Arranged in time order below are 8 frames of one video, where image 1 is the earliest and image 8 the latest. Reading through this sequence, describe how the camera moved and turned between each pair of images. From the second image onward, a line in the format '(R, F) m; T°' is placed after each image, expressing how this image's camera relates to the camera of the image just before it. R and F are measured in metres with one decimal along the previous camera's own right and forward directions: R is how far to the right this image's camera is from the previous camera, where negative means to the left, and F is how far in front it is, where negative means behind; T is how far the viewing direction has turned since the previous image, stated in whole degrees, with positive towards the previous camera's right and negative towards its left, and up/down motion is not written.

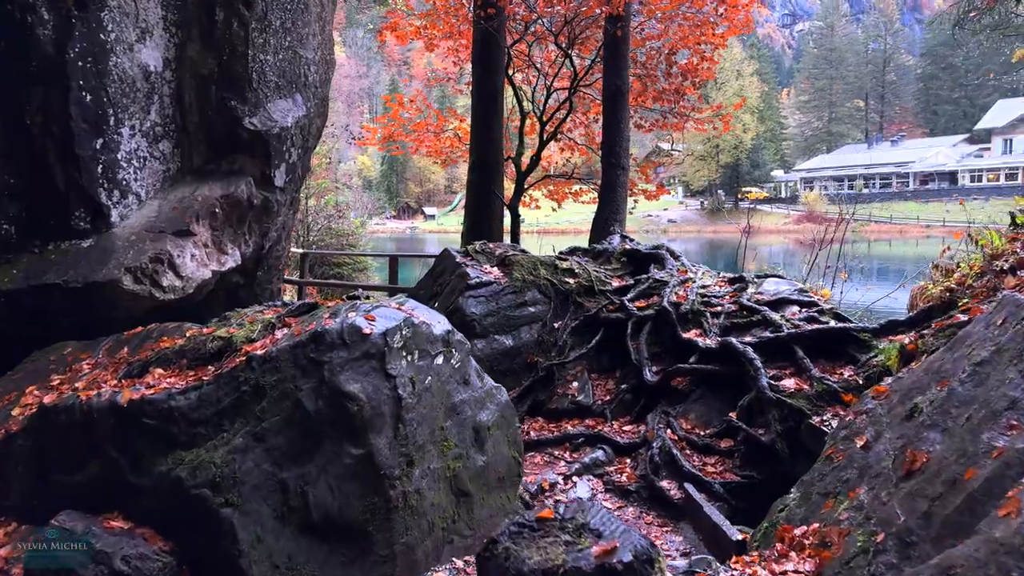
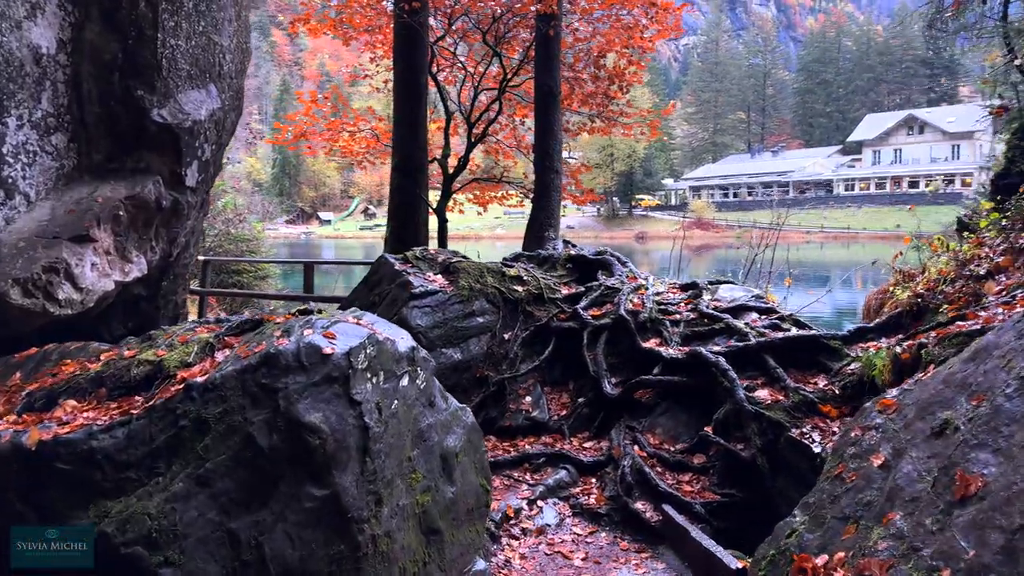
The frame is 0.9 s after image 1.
(-0.4, +0.4) m; +7°
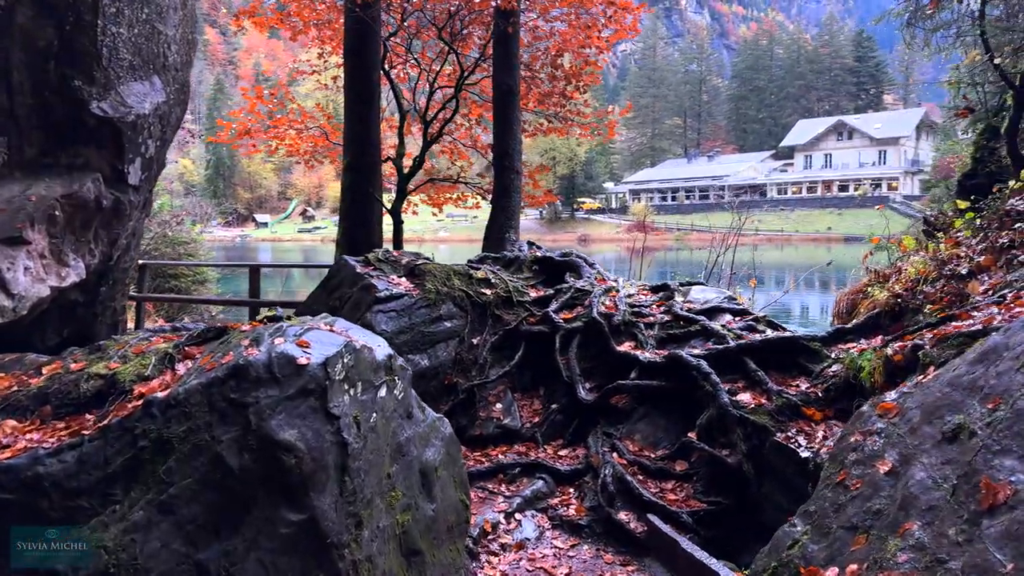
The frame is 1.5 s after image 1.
(-0.2, +0.2) m; +4°
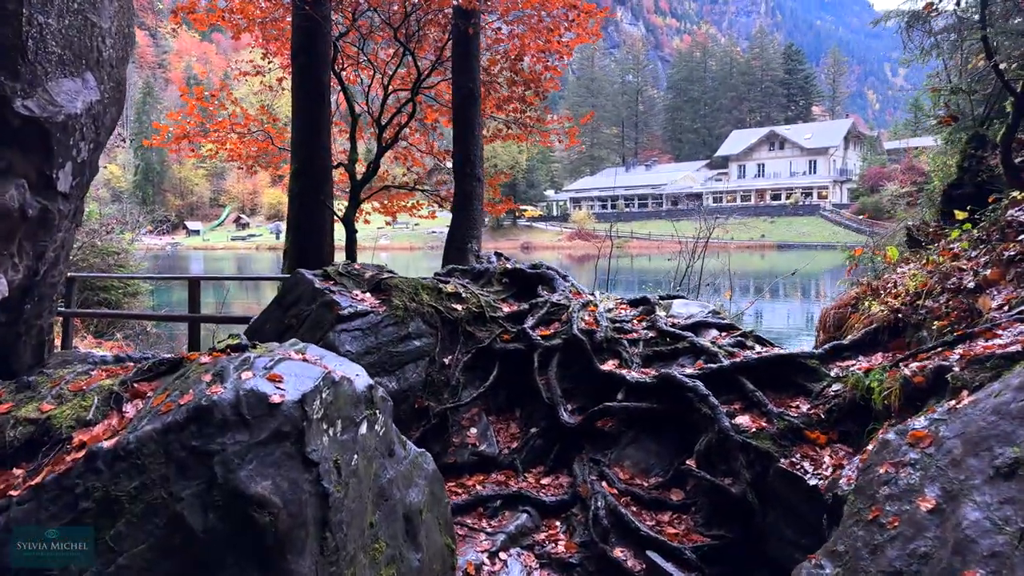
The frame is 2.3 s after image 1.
(-0.2, +0.4) m; +4°
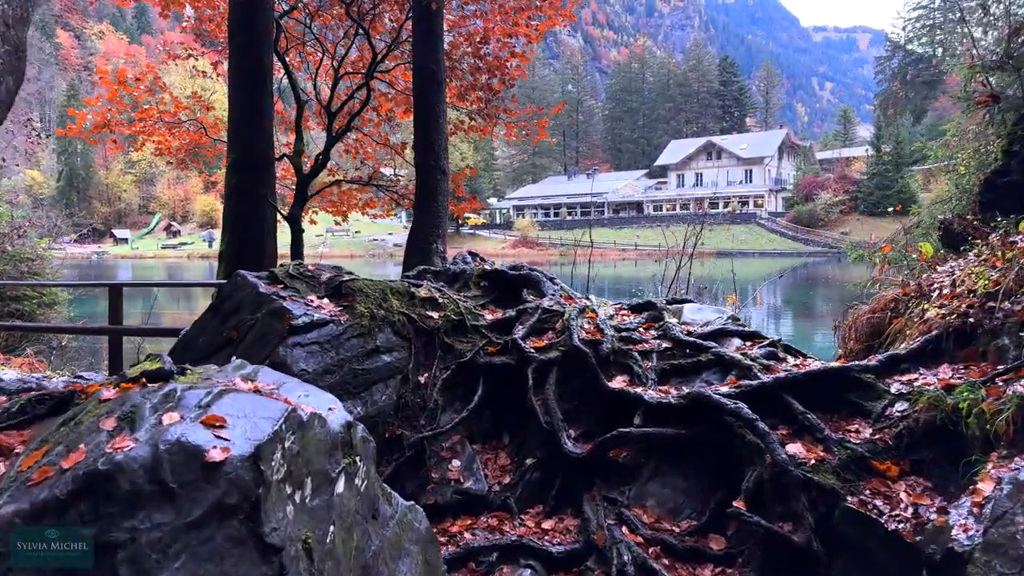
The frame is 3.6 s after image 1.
(-0.3, +0.9) m; +4°
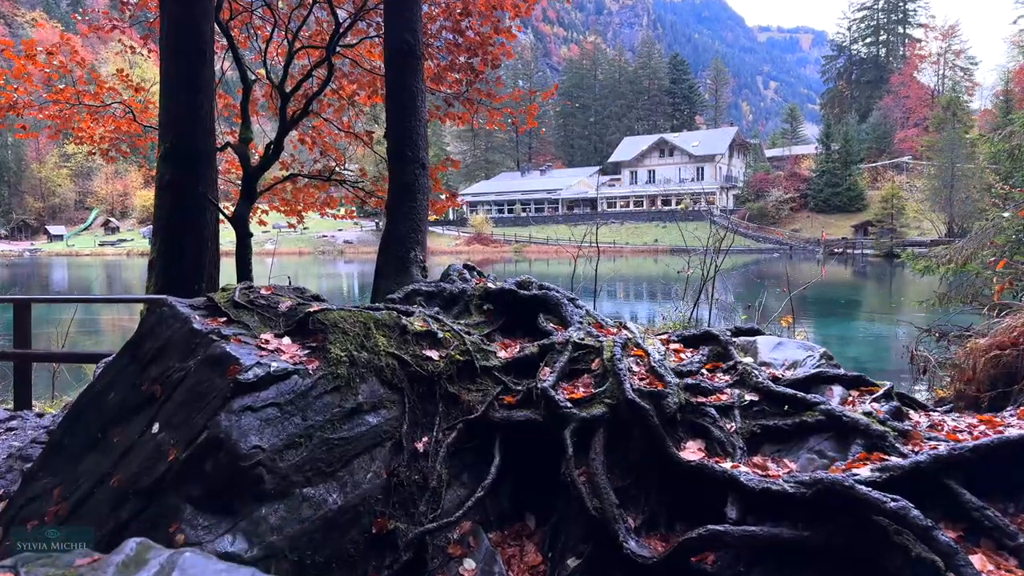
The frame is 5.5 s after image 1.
(-0.3, +1.2) m; +4°
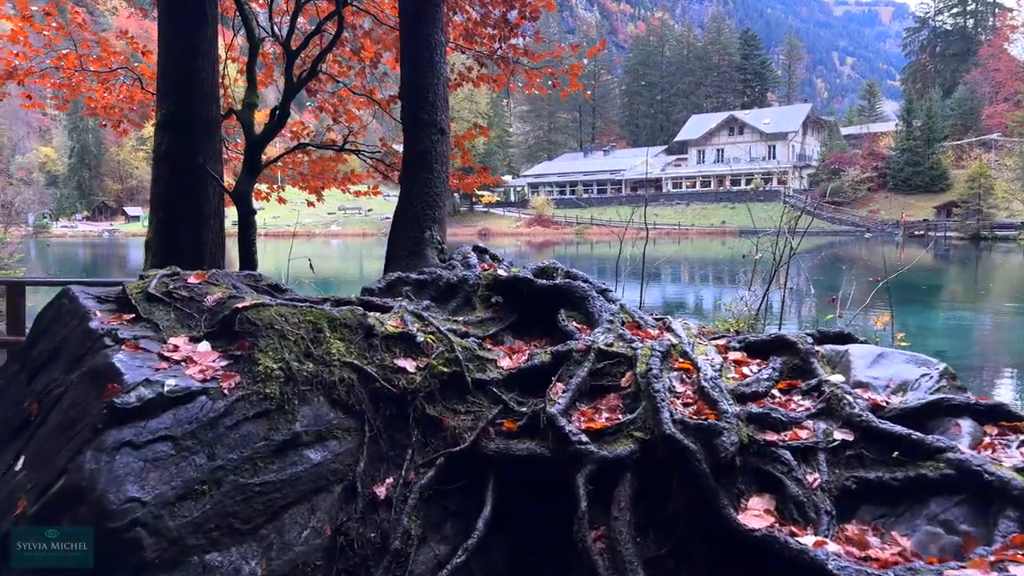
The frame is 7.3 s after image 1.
(+0.2, +0.9) m; -5°
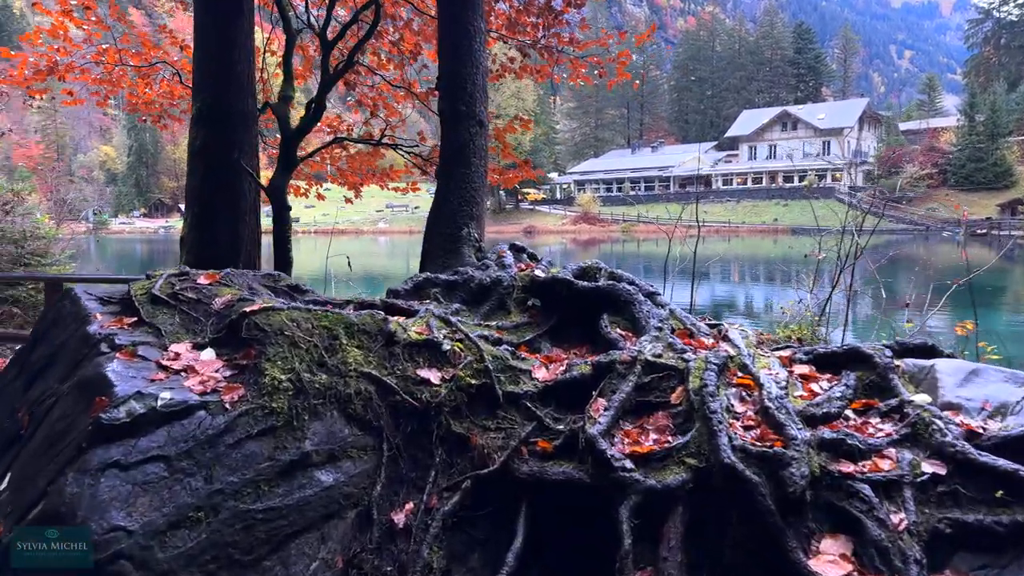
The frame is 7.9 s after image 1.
(0.0, +0.3) m; -3°
